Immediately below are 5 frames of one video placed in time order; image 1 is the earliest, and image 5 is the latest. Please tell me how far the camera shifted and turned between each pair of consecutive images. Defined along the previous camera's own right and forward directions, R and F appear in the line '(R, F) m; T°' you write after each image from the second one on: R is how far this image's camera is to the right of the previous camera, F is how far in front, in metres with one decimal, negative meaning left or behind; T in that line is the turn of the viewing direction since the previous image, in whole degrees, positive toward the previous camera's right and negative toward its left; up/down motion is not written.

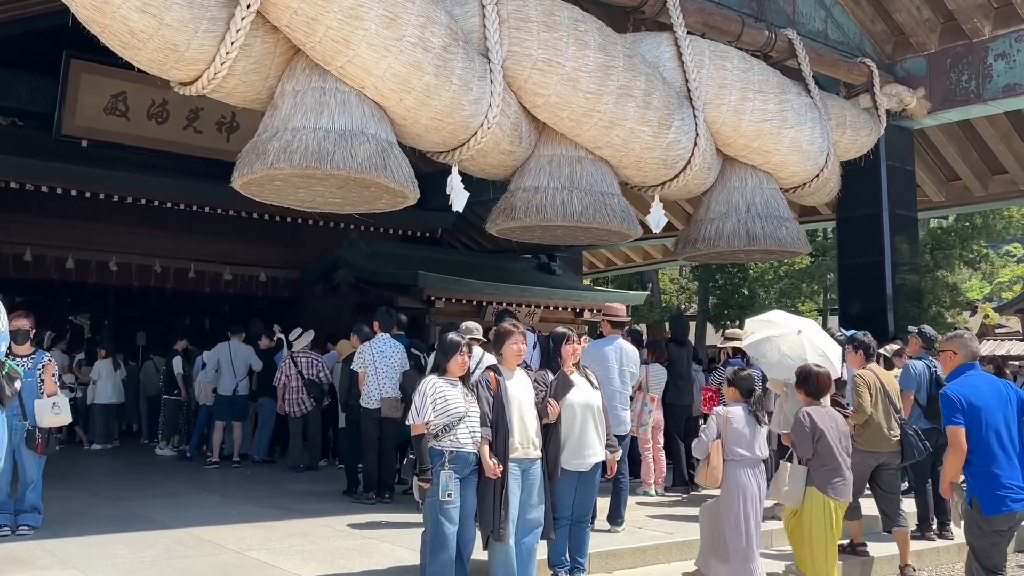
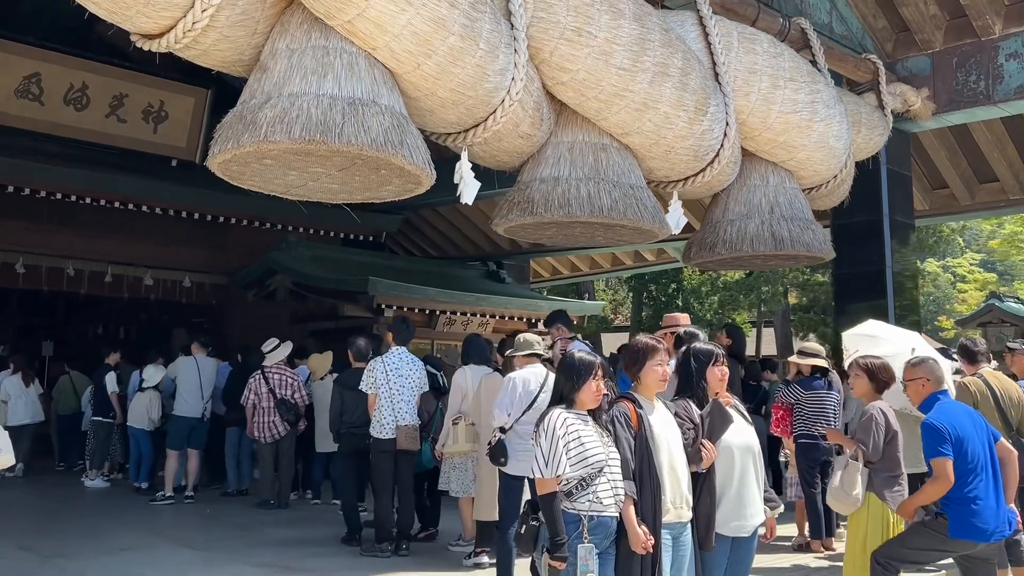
(-0.5, +0.7) m; +5°
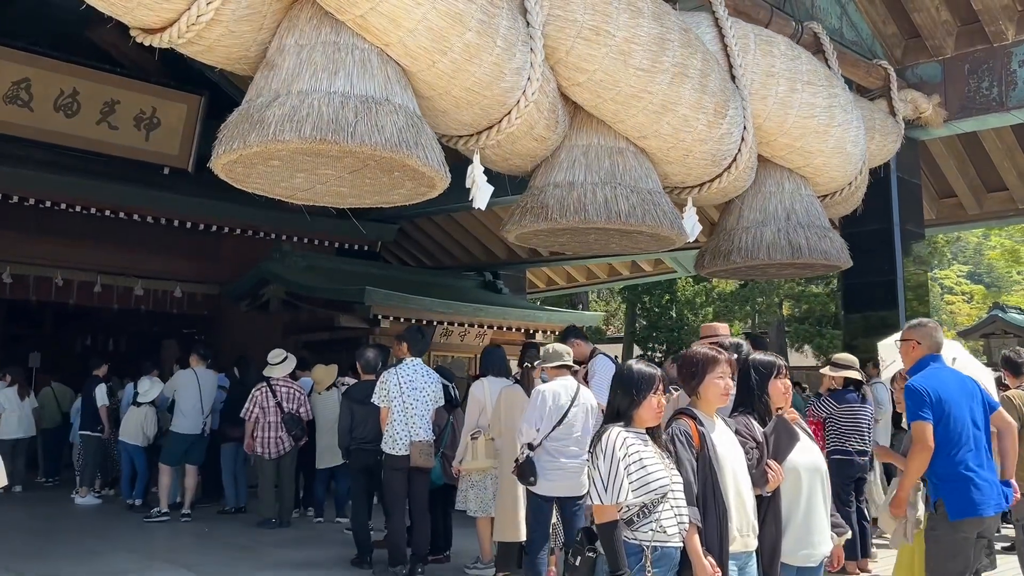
(-0.1, +0.2) m; +1°
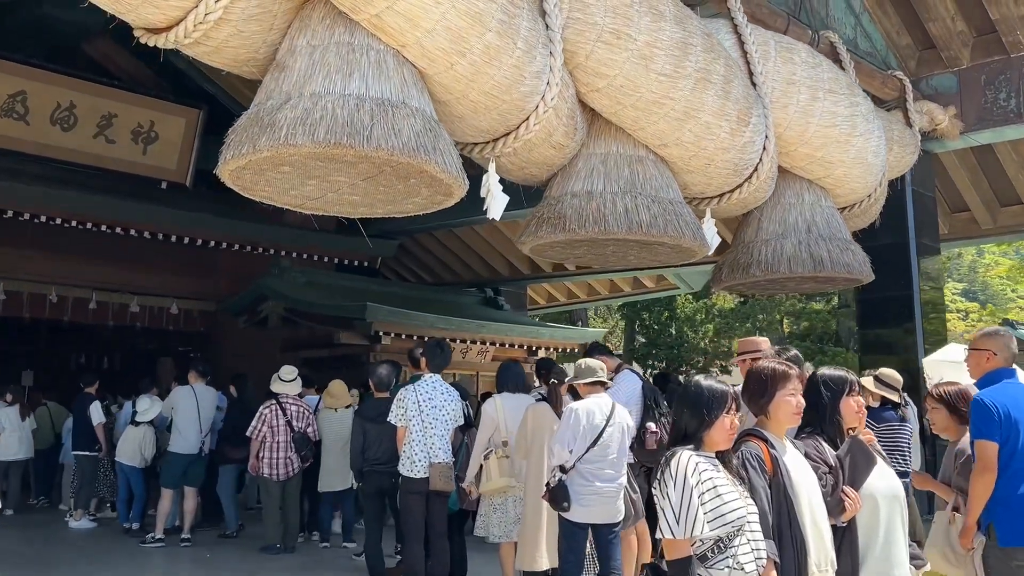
(-0.1, +0.2) m; 0°
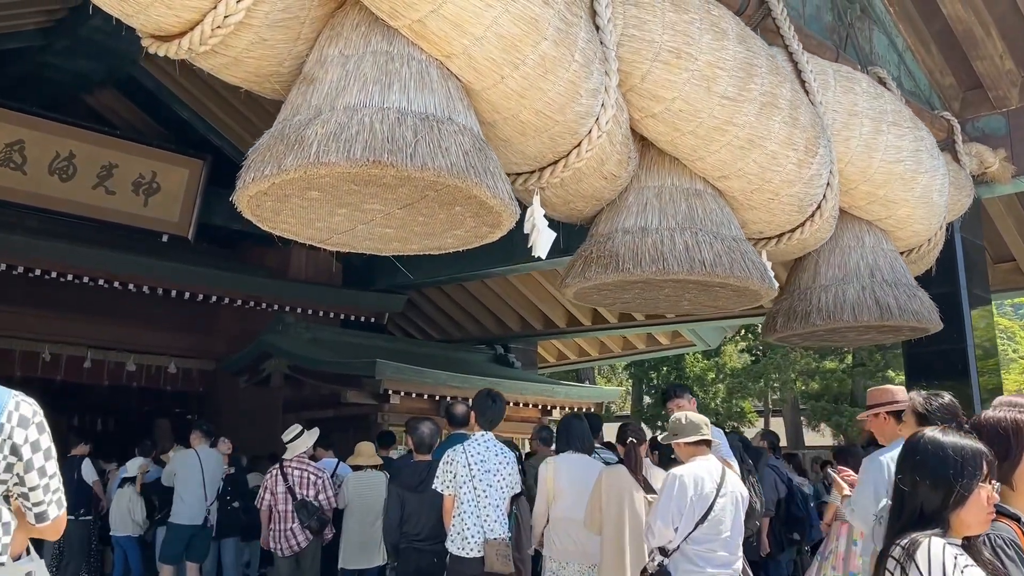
(-0.2, +0.4) m; 0°
